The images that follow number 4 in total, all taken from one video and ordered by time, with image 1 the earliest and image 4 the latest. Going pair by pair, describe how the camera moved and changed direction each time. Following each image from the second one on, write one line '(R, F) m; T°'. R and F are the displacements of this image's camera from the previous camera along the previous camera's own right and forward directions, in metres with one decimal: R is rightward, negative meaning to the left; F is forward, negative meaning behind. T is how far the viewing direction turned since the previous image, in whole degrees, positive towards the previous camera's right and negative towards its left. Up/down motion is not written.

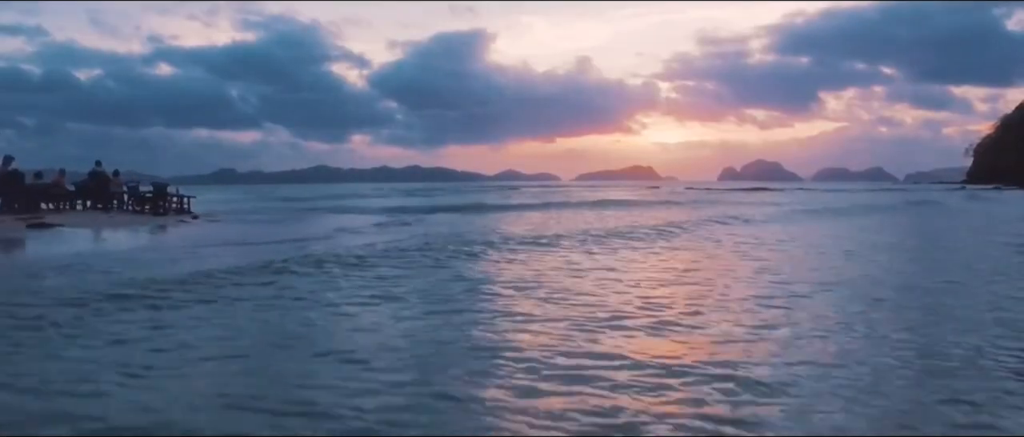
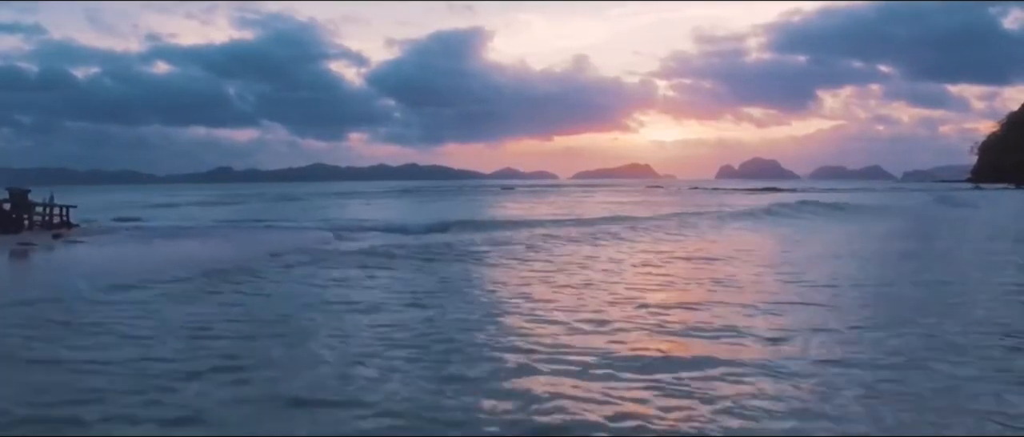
(+0.1, +0.7) m; 0°
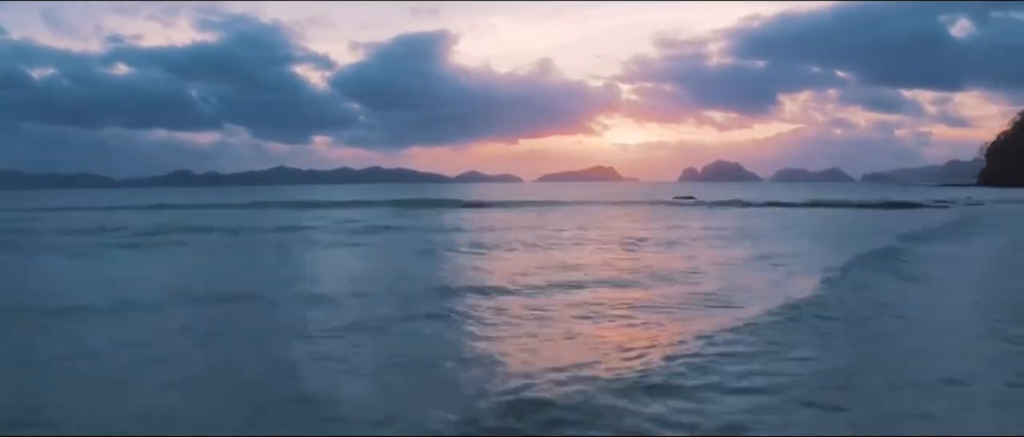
(-2.4, -2.3) m; +3°
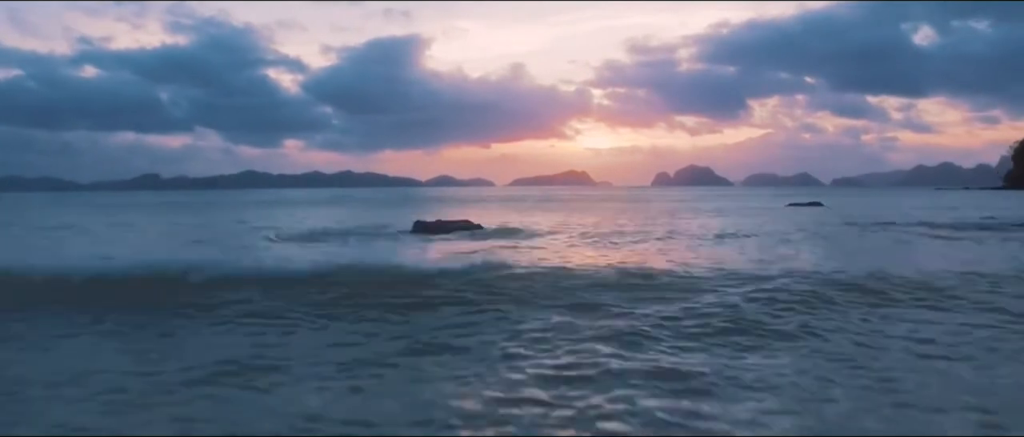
(-1.1, -0.6) m; +2°
